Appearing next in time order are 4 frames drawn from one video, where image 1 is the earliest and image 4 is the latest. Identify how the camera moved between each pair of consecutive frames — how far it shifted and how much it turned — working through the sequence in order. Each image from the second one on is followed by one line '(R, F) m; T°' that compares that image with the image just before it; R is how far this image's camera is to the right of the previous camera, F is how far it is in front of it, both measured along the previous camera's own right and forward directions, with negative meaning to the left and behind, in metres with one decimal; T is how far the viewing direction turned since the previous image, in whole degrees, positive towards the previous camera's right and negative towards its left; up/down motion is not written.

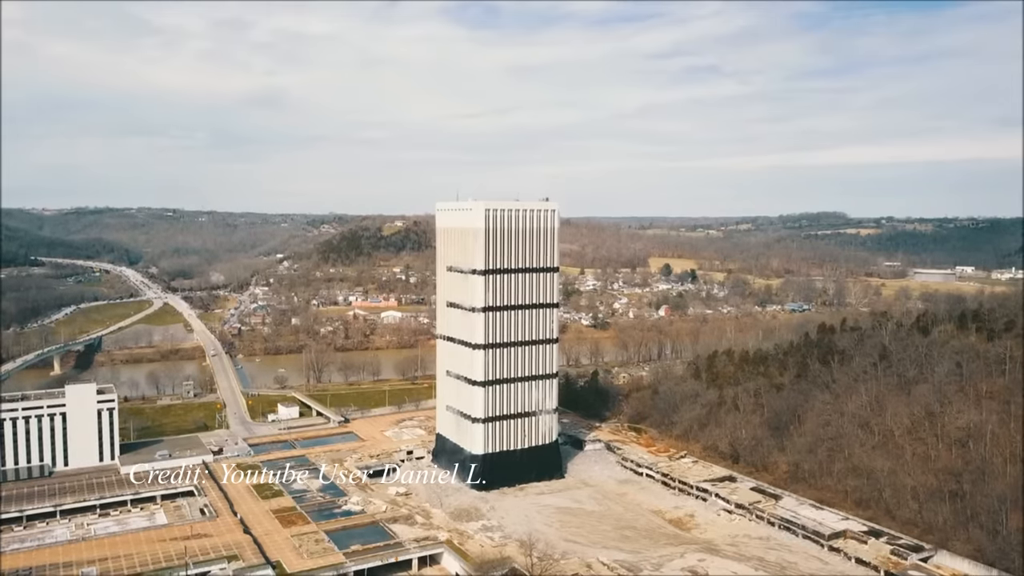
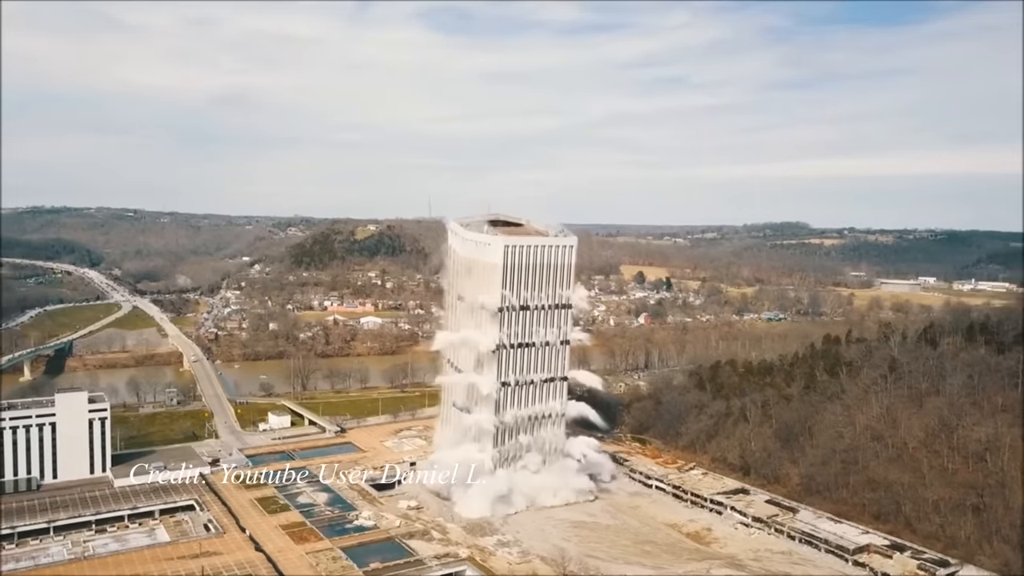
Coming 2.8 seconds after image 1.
(-1.6, +0.6) m; +2°
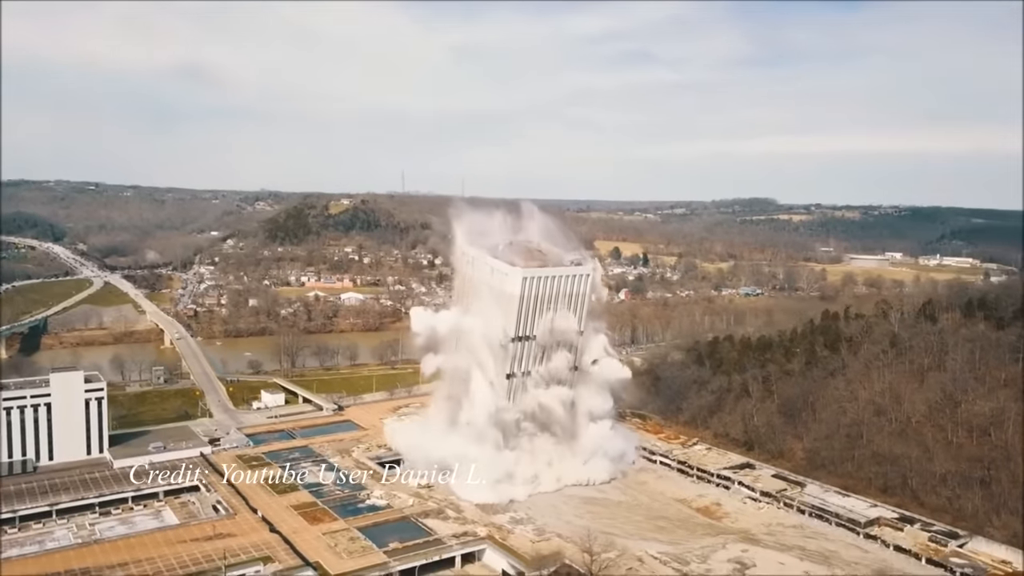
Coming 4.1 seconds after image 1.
(-1.3, +0.3) m; +2°
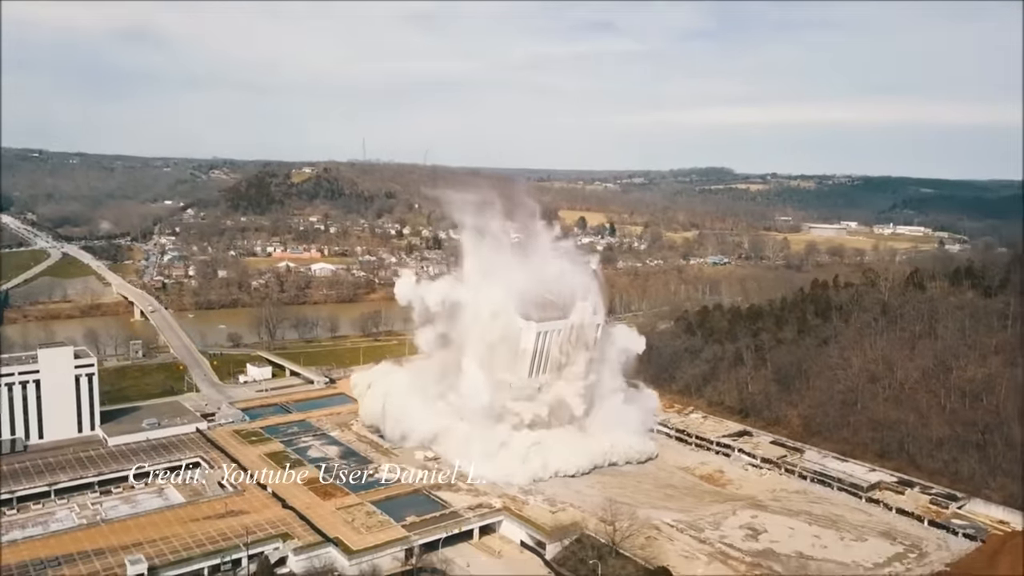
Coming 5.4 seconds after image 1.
(-1.5, +0.3) m; +3°
